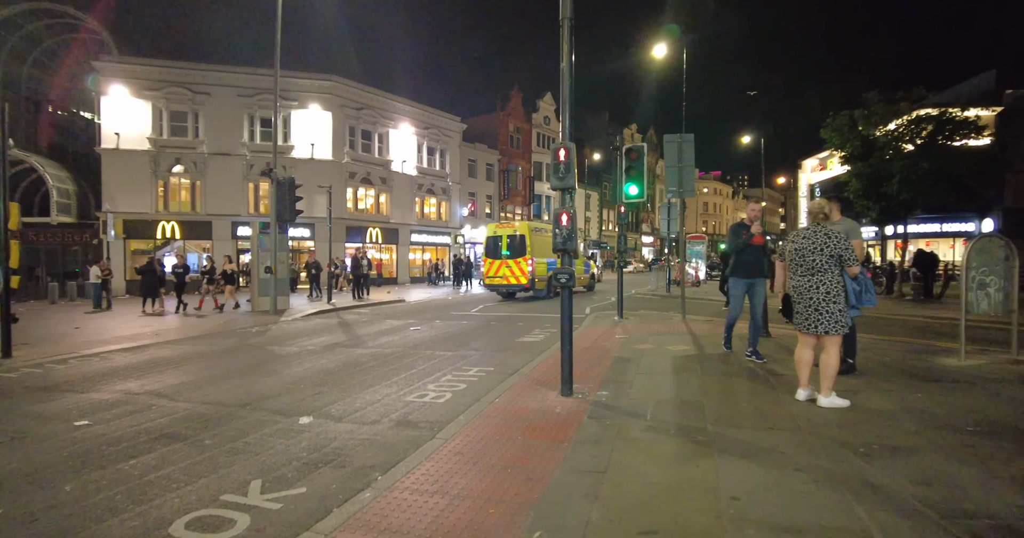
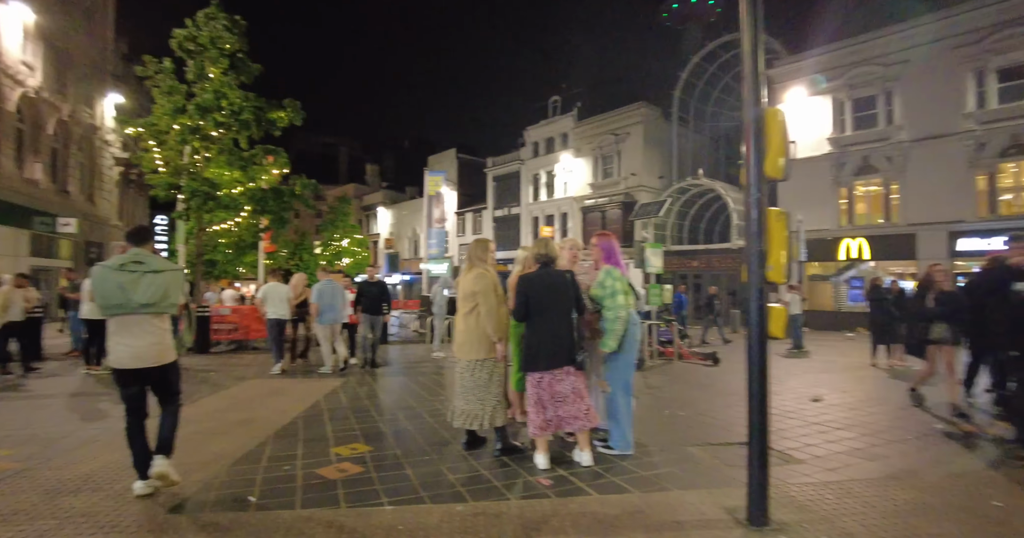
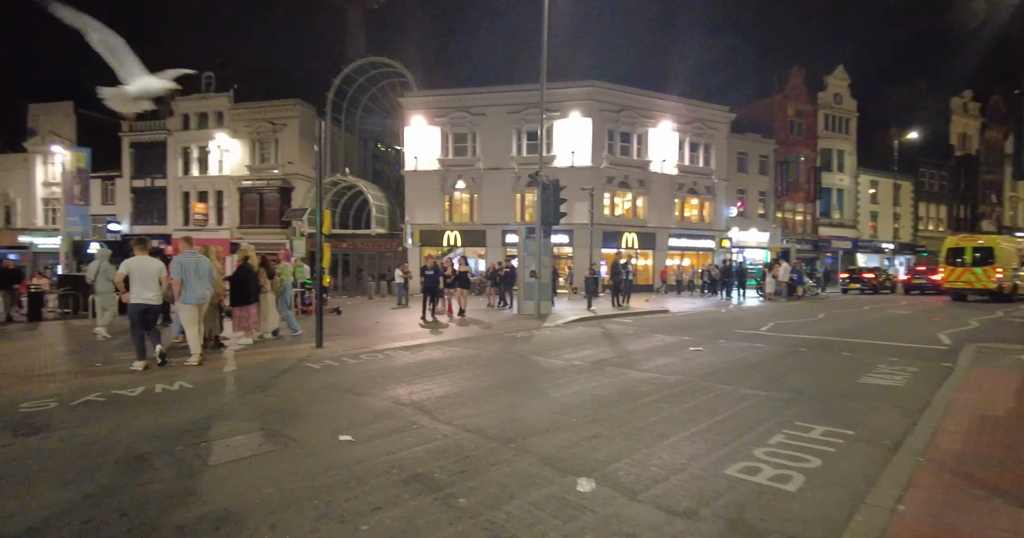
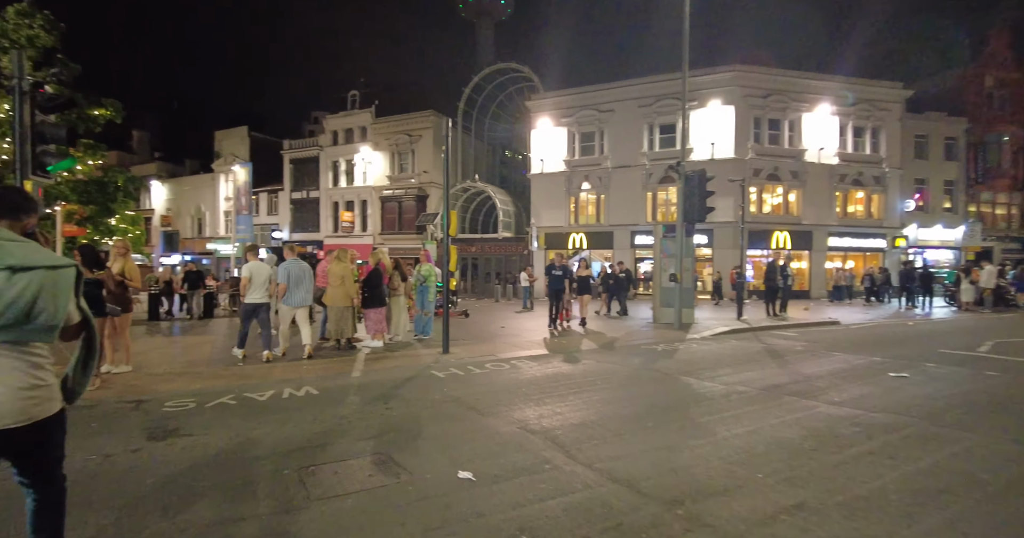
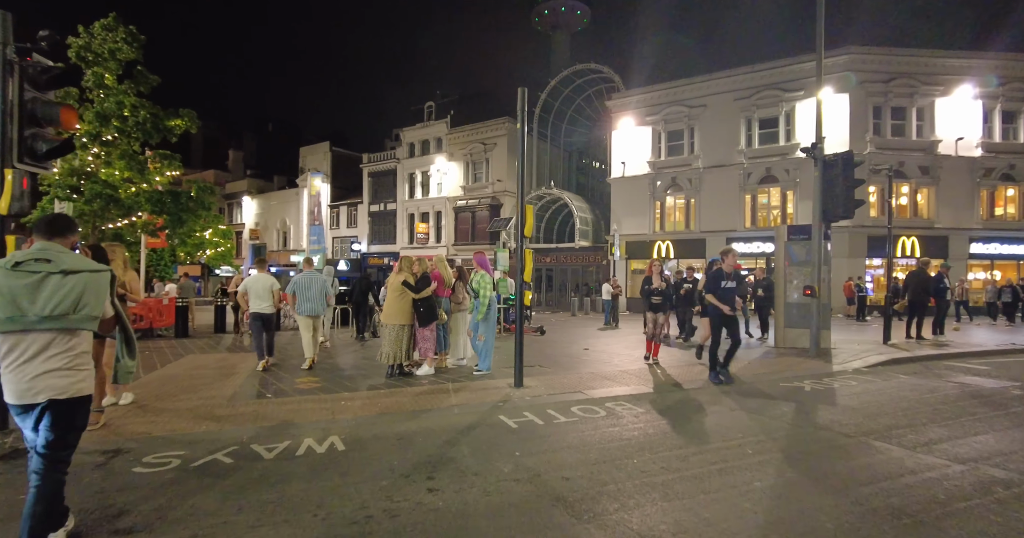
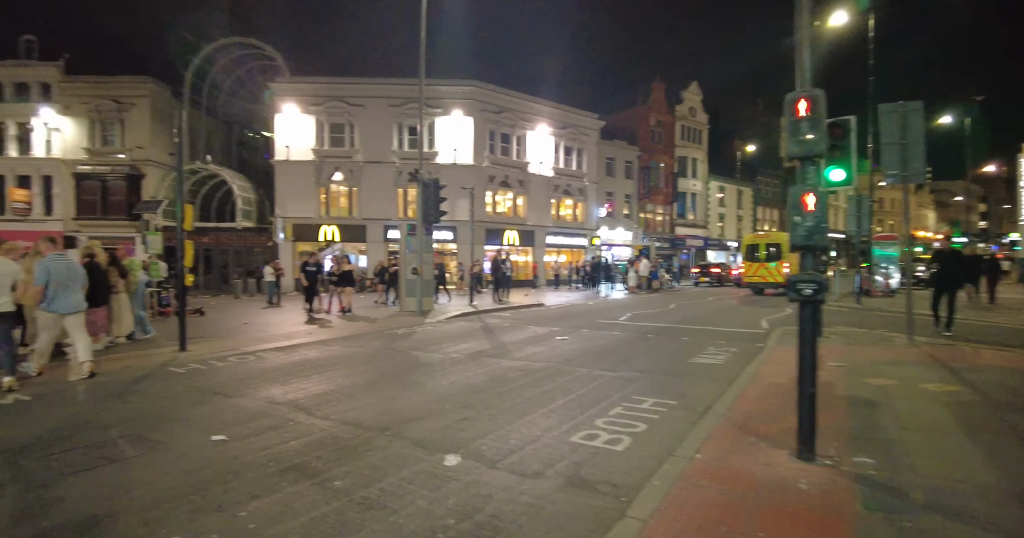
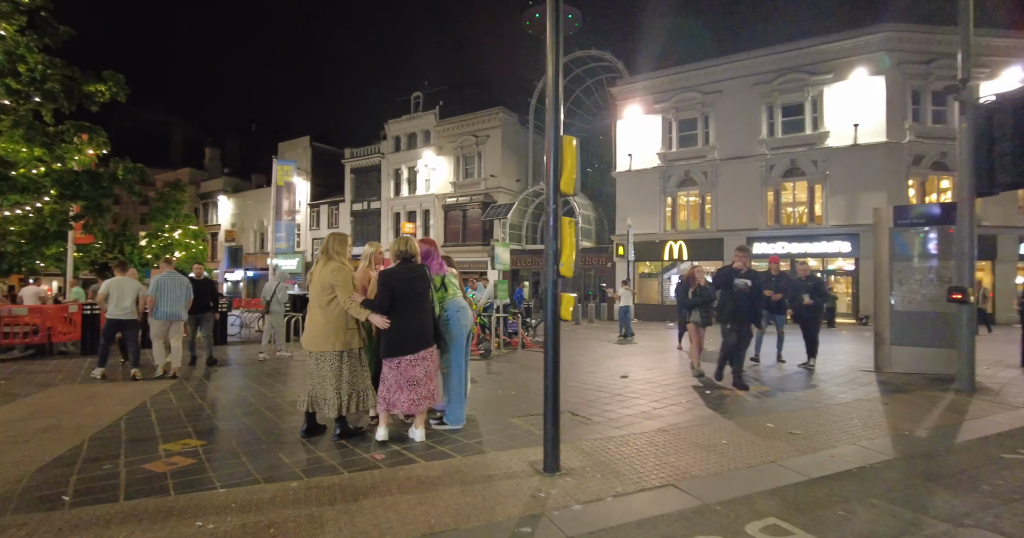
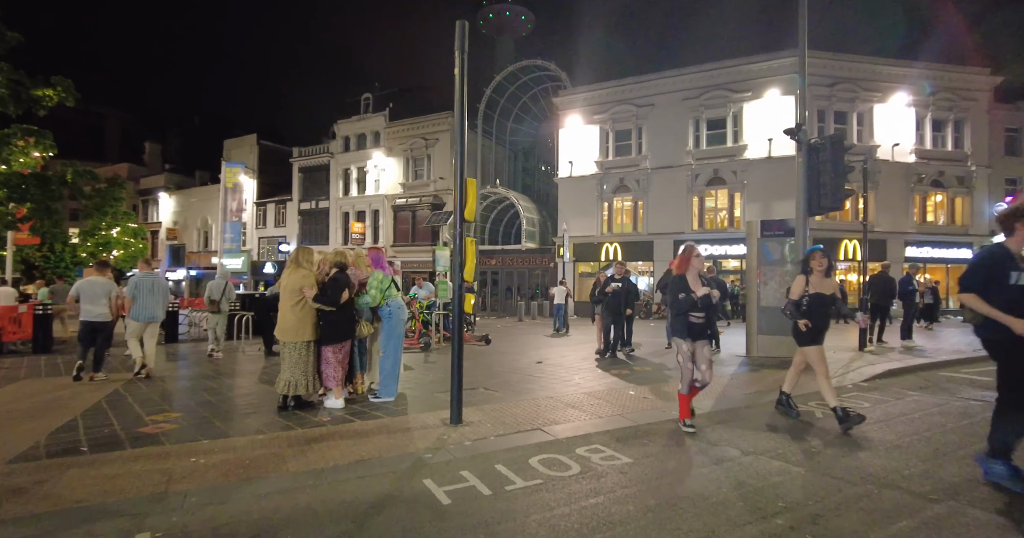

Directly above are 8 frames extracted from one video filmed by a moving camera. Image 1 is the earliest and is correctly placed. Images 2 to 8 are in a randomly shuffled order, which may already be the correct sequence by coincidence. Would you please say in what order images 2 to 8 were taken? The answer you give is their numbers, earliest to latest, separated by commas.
6, 3, 4, 5, 8, 7, 2
